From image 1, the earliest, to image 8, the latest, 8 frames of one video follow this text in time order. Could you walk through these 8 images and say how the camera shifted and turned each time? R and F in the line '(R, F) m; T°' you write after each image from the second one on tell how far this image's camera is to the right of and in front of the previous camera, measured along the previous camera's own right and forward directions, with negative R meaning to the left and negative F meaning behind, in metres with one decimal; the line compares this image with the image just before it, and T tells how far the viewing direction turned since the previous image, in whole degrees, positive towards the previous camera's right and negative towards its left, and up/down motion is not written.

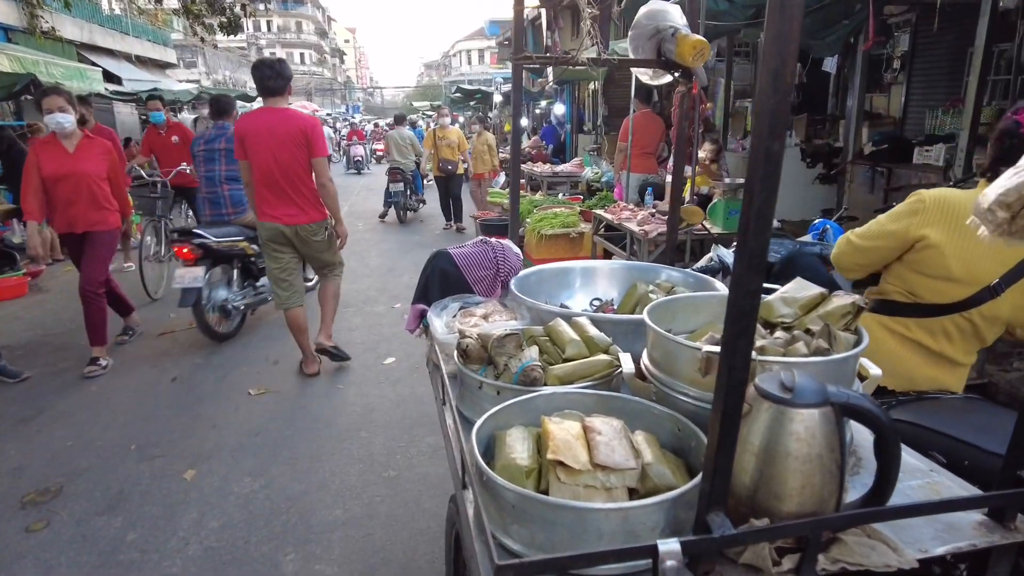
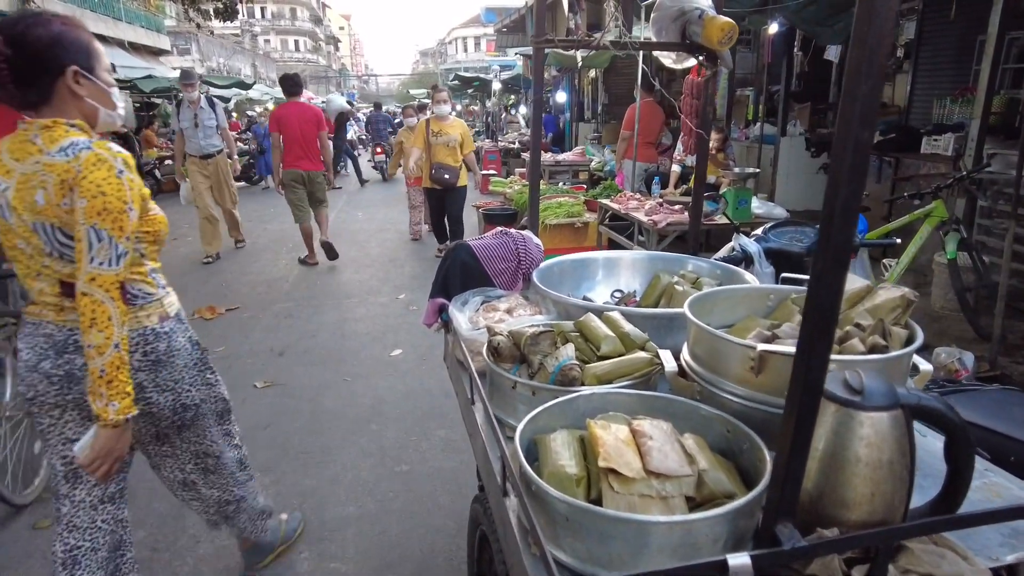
(-0.1, +0.1) m; 0°
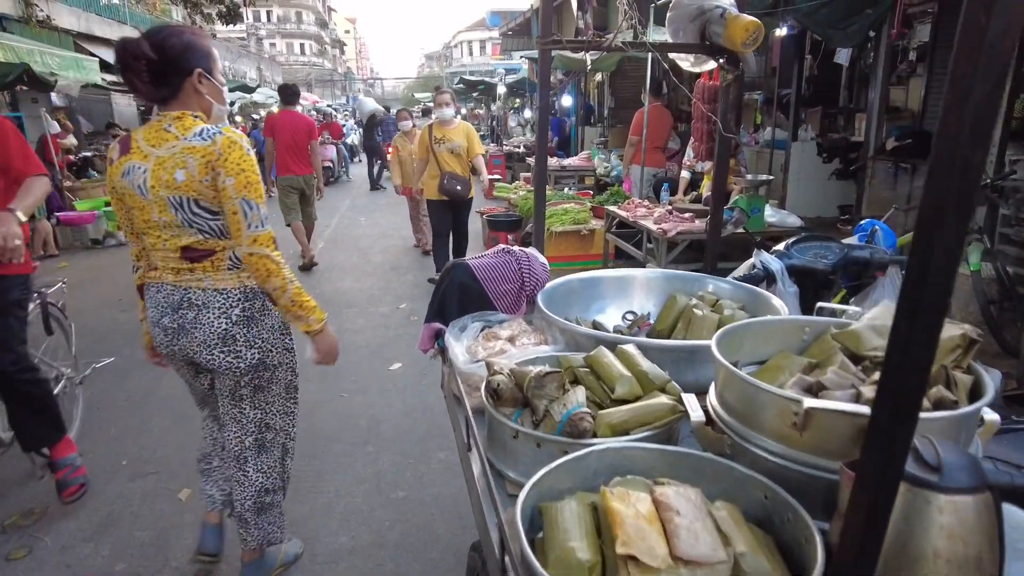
(0.0, +0.2) m; 0°
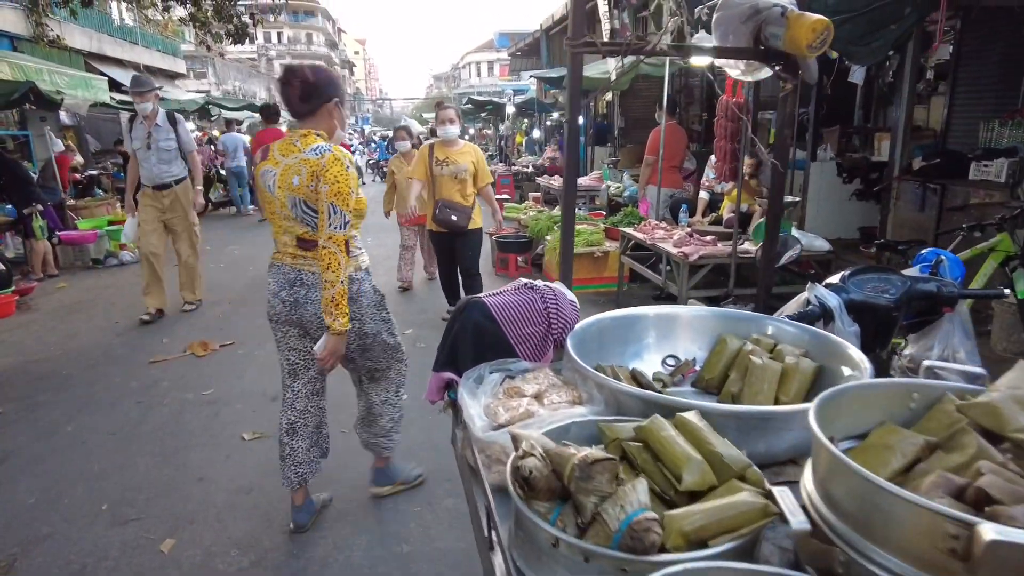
(0.0, +0.2) m; -1°
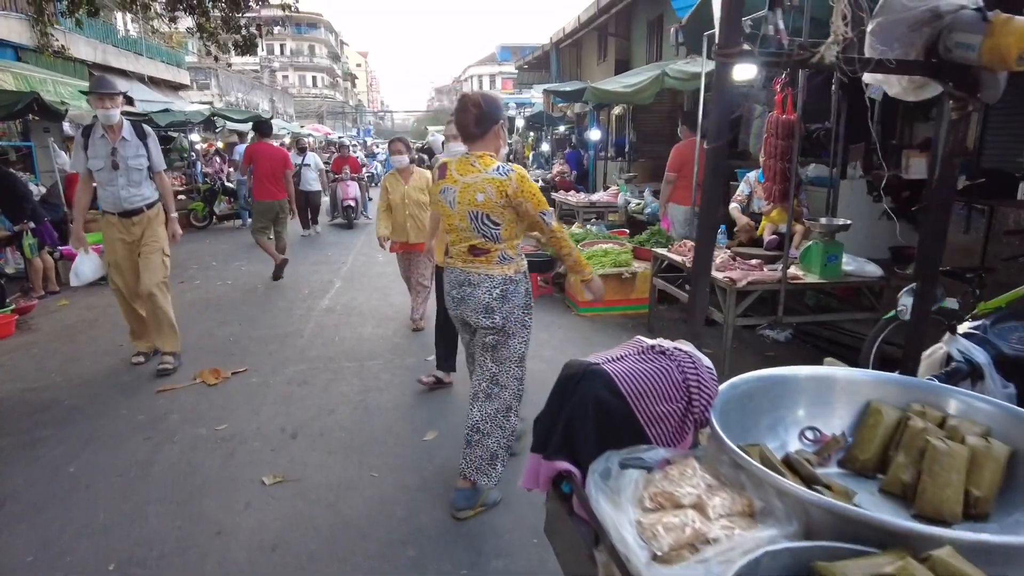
(-0.2, +0.3) m; 0°
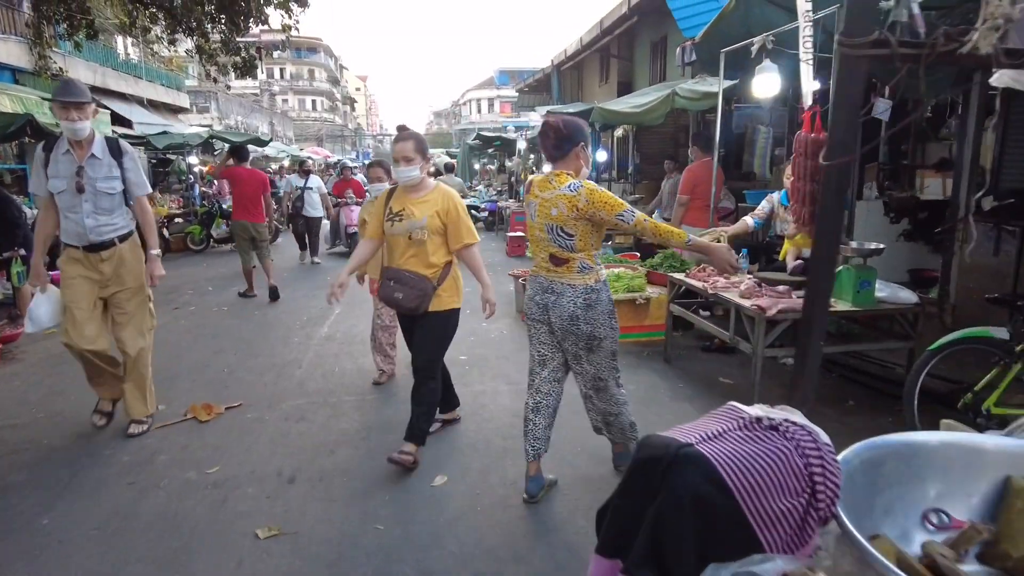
(-0.1, +0.3) m; 0°
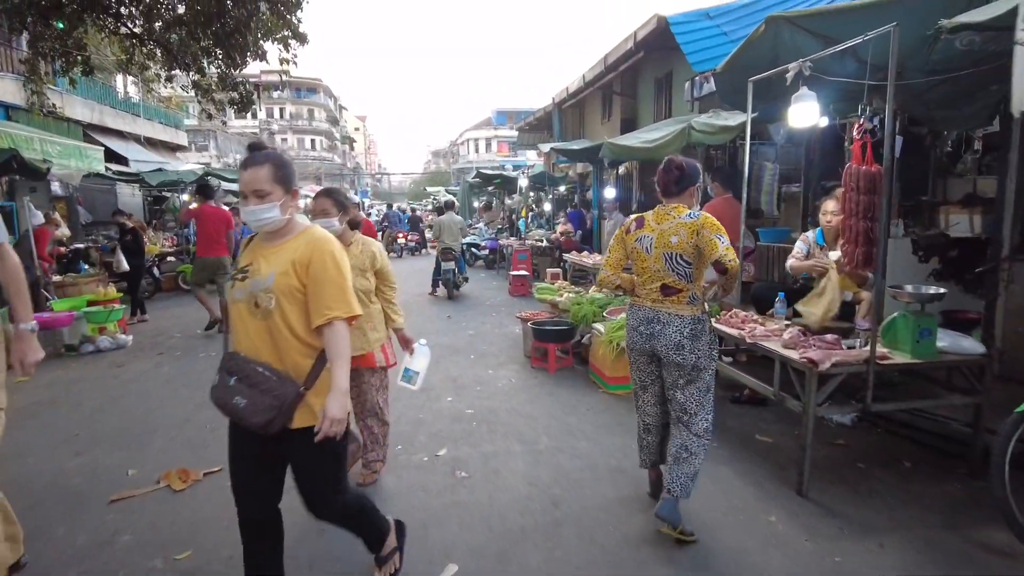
(-0.1, +0.4) m; 0°
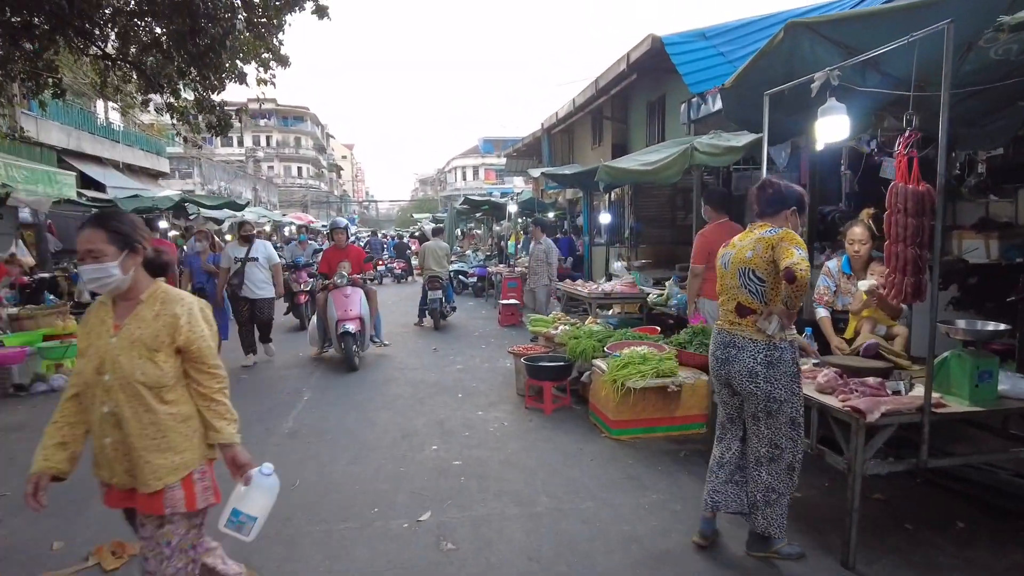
(0.0, +0.5) m; +1°
